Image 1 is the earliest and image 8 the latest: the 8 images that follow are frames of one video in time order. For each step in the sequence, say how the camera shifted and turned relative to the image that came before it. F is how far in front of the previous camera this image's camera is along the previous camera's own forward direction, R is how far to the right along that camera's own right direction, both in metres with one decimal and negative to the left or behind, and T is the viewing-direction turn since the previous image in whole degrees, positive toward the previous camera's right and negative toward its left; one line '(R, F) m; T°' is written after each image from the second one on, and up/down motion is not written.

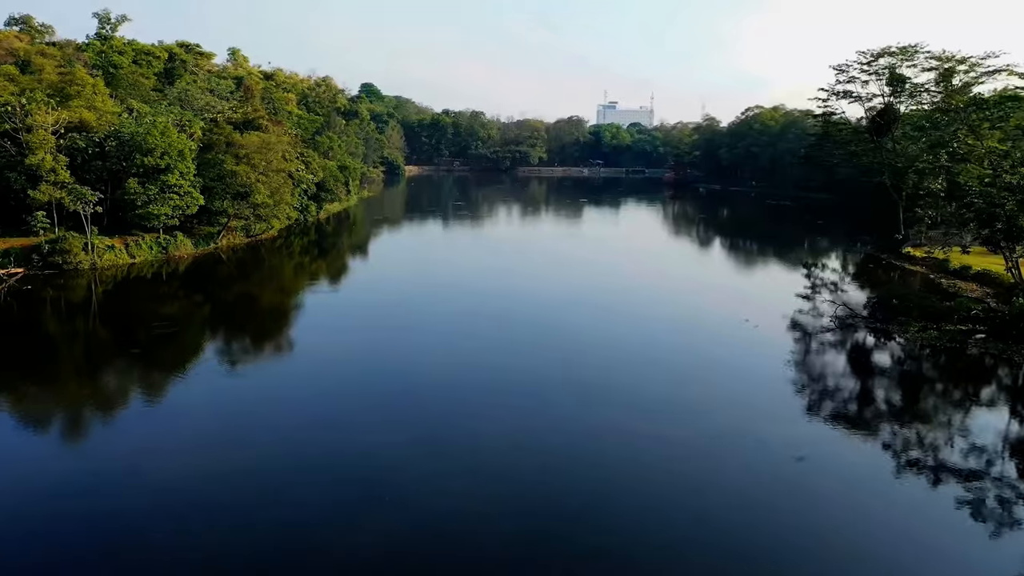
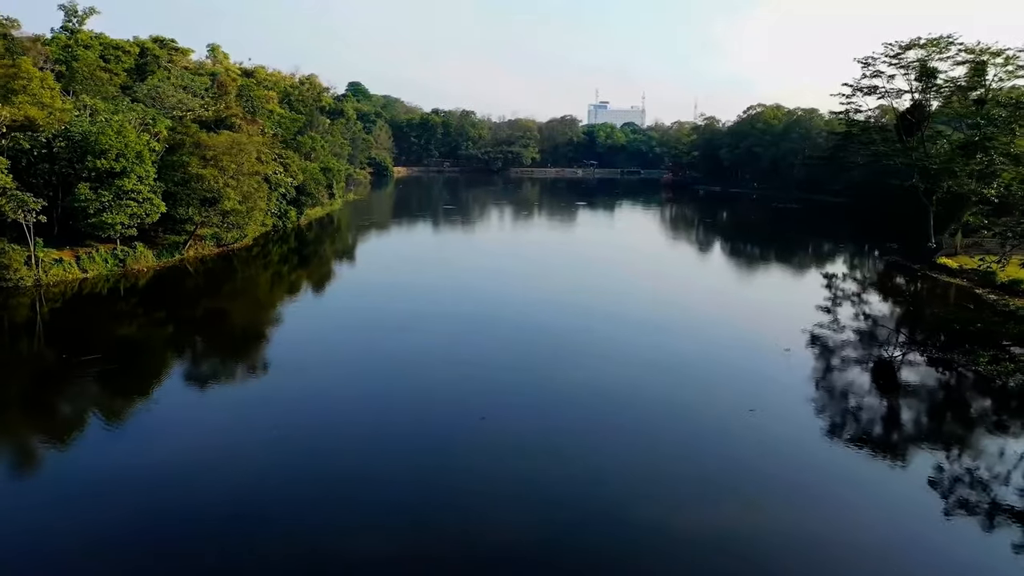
(-0.2, +1.7) m; +1°
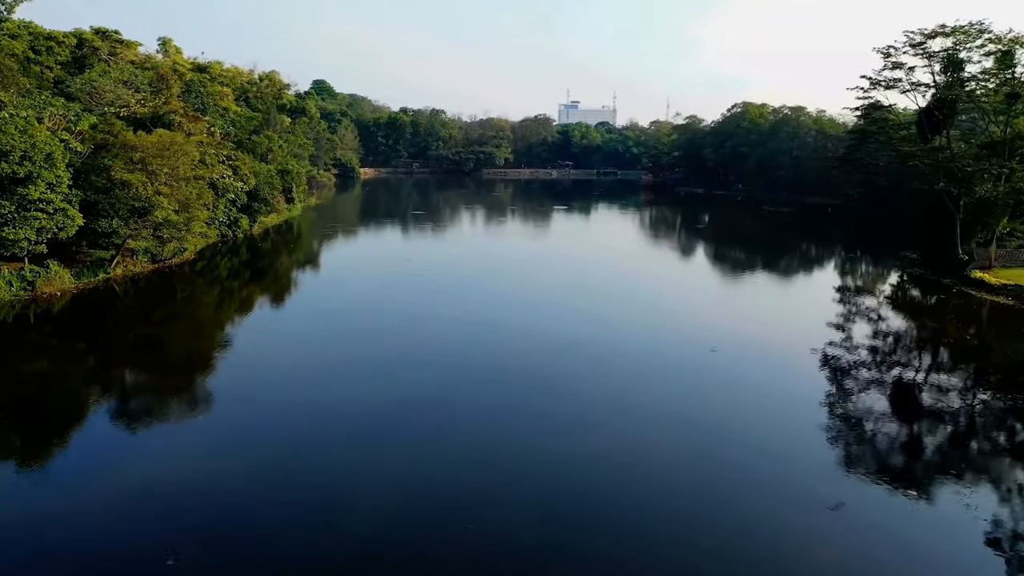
(-0.2, +2.2) m; +3°
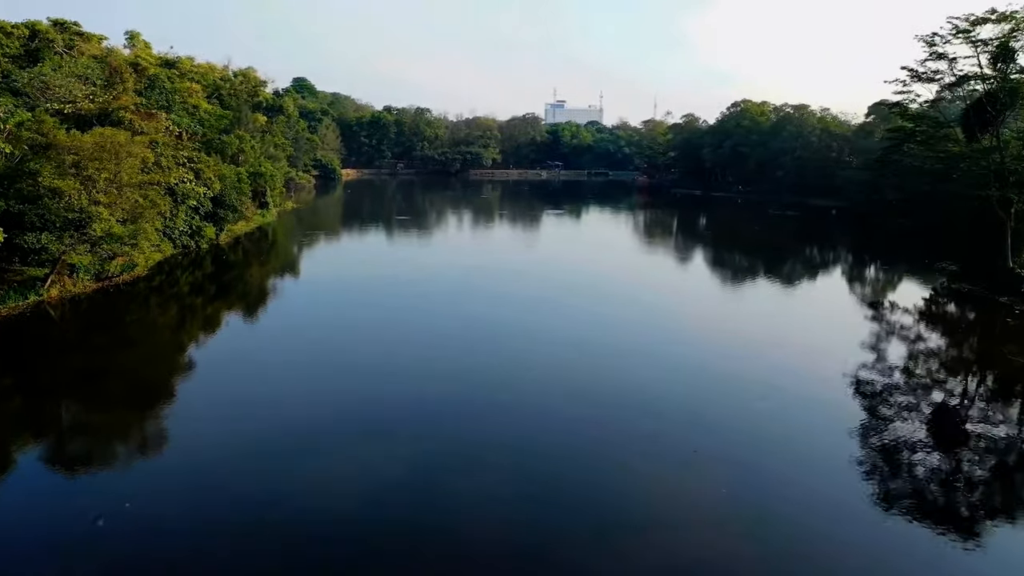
(-0.2, +1.9) m; +1°
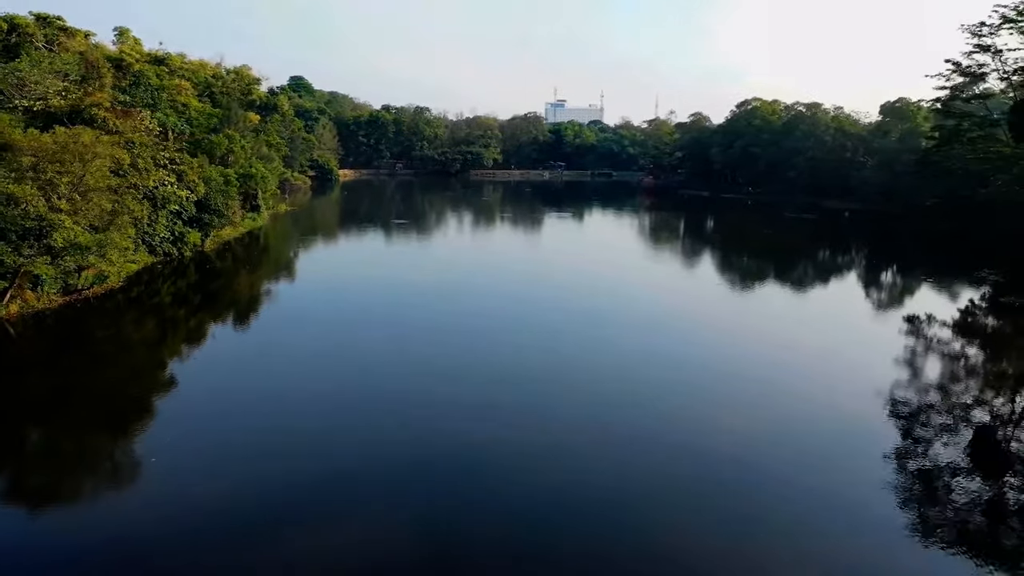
(-0.1, +1.2) m; 0°
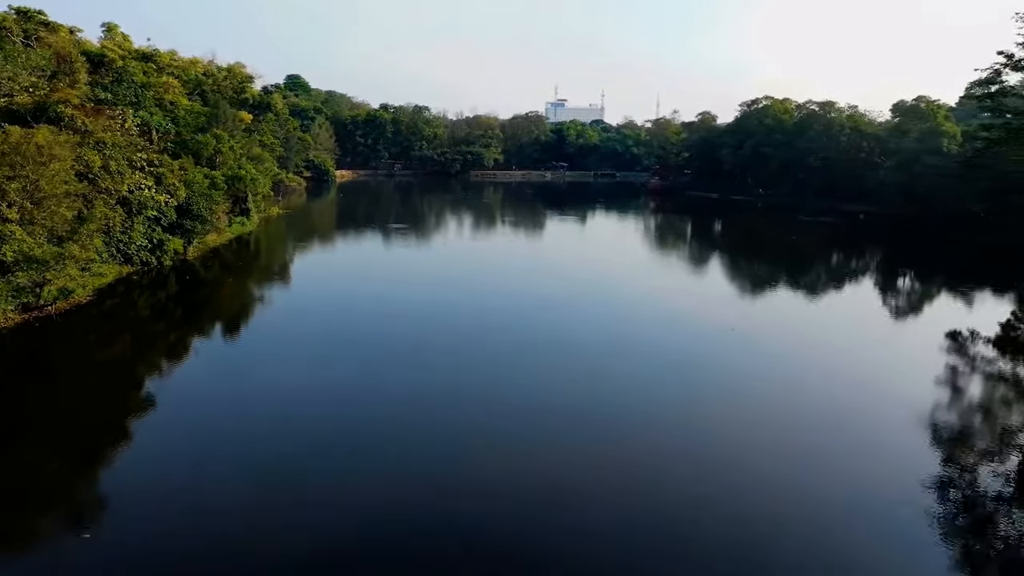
(-0.1, +1.2) m; 0°
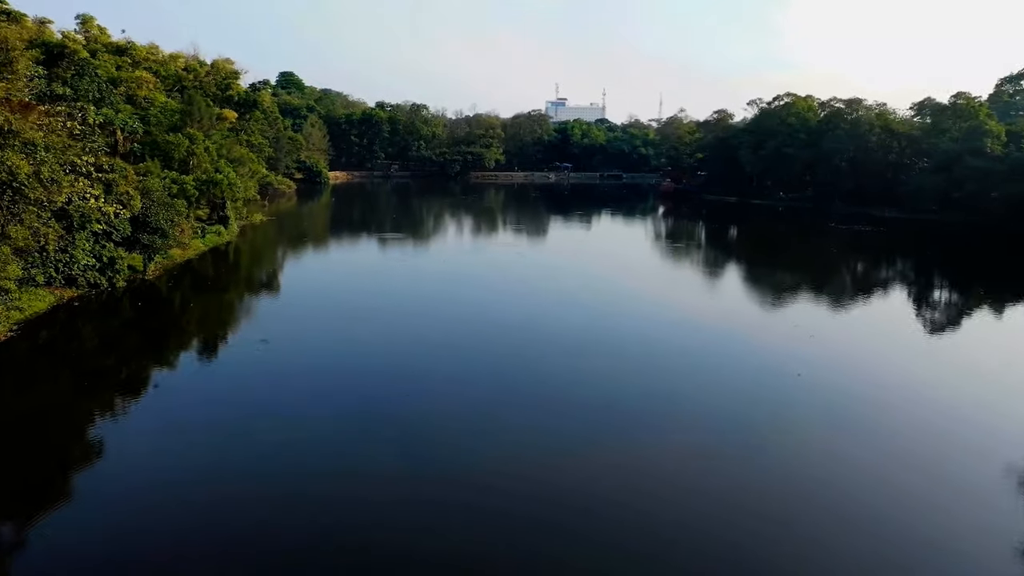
(-0.2, +2.2) m; 0°
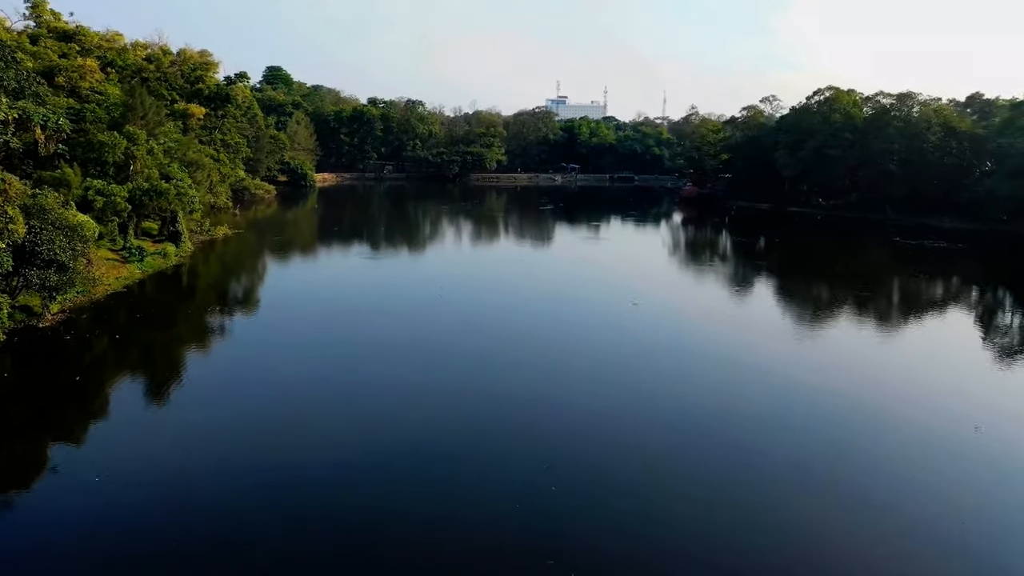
(-0.3, +3.6) m; 0°
